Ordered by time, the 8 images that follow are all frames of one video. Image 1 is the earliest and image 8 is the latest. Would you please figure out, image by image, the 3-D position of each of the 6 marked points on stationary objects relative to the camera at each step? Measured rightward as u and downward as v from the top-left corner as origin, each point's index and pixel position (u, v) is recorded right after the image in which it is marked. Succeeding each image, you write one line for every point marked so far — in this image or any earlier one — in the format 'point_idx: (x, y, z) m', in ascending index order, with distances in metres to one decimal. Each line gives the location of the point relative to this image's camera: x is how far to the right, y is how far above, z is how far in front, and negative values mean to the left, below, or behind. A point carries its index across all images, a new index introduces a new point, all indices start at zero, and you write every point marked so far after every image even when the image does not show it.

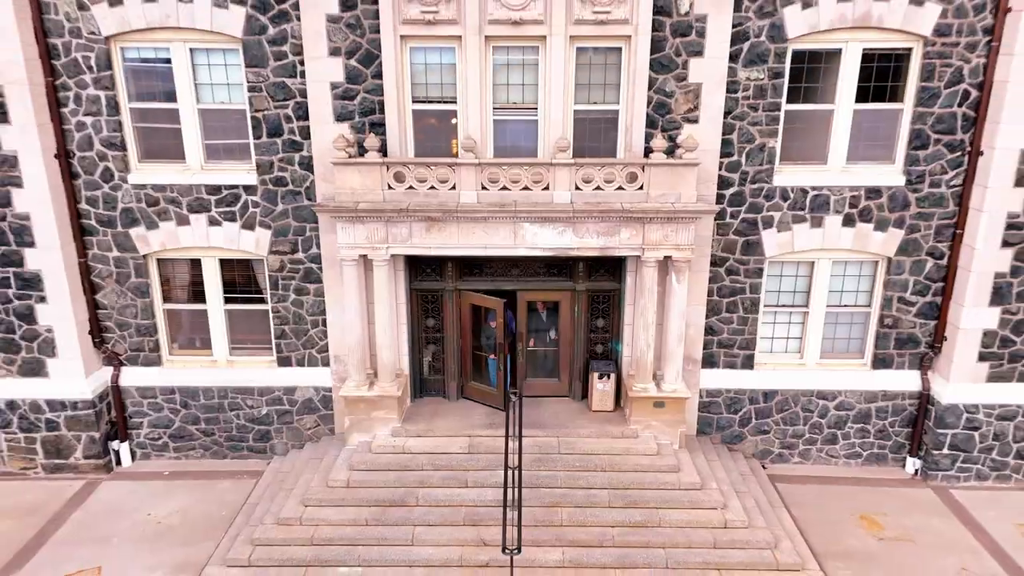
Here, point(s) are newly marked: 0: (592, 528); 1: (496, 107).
0: (+1.2, -3.5, +9.4) m
1: (-0.2, +2.8, +9.8) m
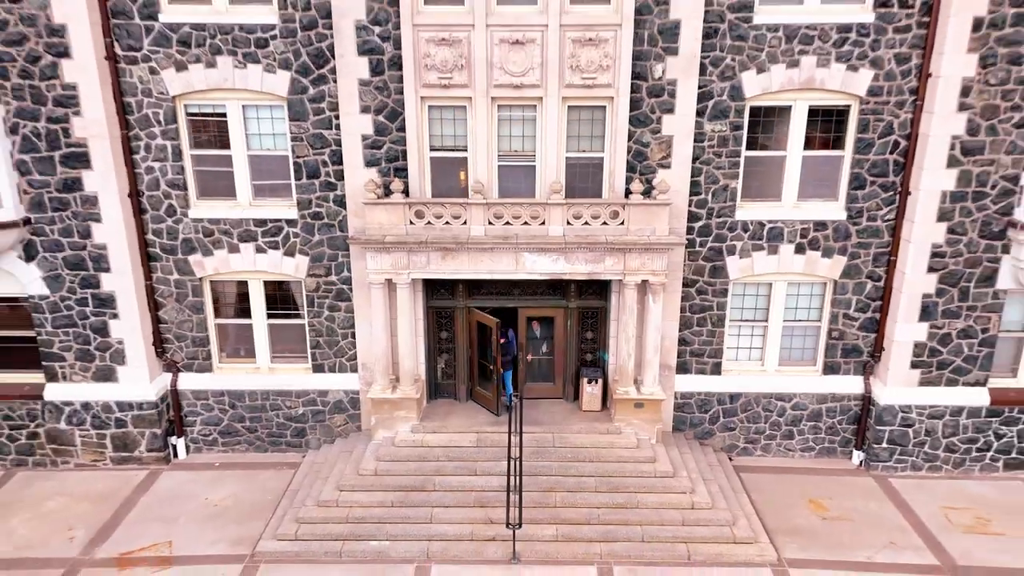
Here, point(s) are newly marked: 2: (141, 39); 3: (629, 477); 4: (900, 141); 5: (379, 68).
0: (+1.2, -3.9, +11.2) m
1: (-0.2, +2.5, +11.6) m
2: (-6.4, +4.4, +11.1) m
3: (+2.2, -3.5, +11.7) m
4: (+6.9, +2.6, +11.3) m
5: (-2.3, +3.9, +11.1) m
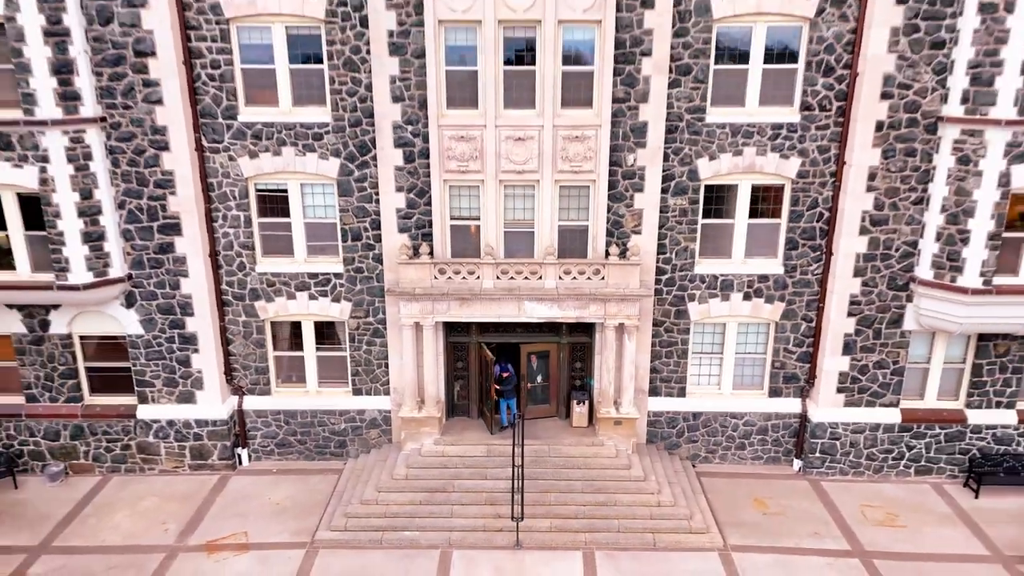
0: (+1.3, -4.8, +14.1) m
1: (-0.1, +1.5, +14.5) m
2: (-6.4, +3.4, +14.0) m
3: (+2.2, -4.4, +14.5) m
4: (+7.0, +1.7, +14.2) m
5: (-2.2, +2.9, +14.0) m
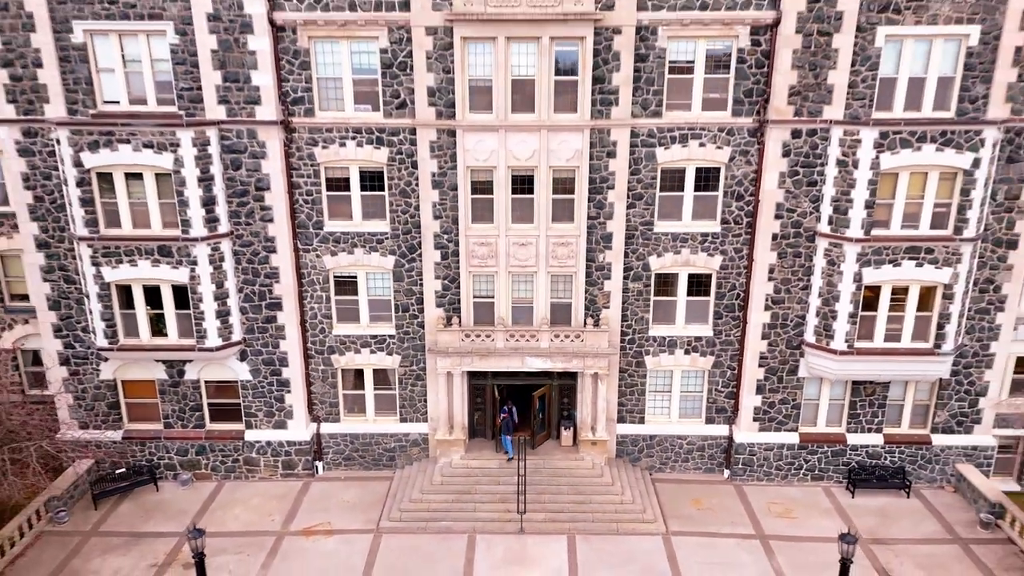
0: (+1.5, -6.7, +19.8) m
1: (0.0, -0.3, +20.3) m
2: (-6.2, +1.5, +19.8) m
3: (+2.4, -6.3, +20.2) m
4: (+7.2, -0.2, +20.0) m
5: (-2.1, +1.0, +19.8) m
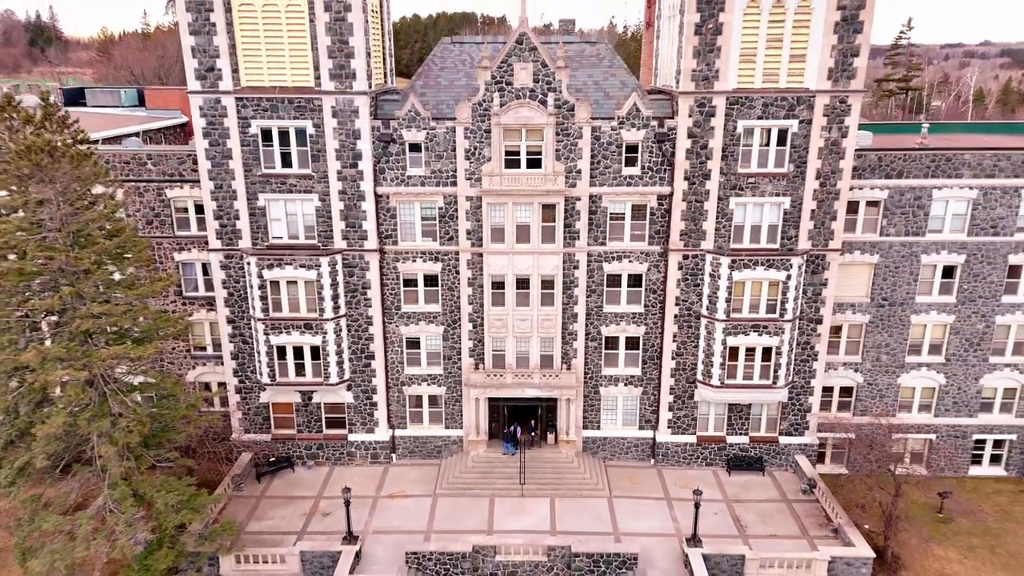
0: (+1.7, -9.6, +32.1) m
1: (+0.3, -3.3, +32.6) m
2: (-6.0, -1.4, +32.2) m
3: (+2.6, -9.2, +32.5) m
4: (+7.4, -3.1, +32.3) m
5: (-1.9, -1.9, +32.2) m
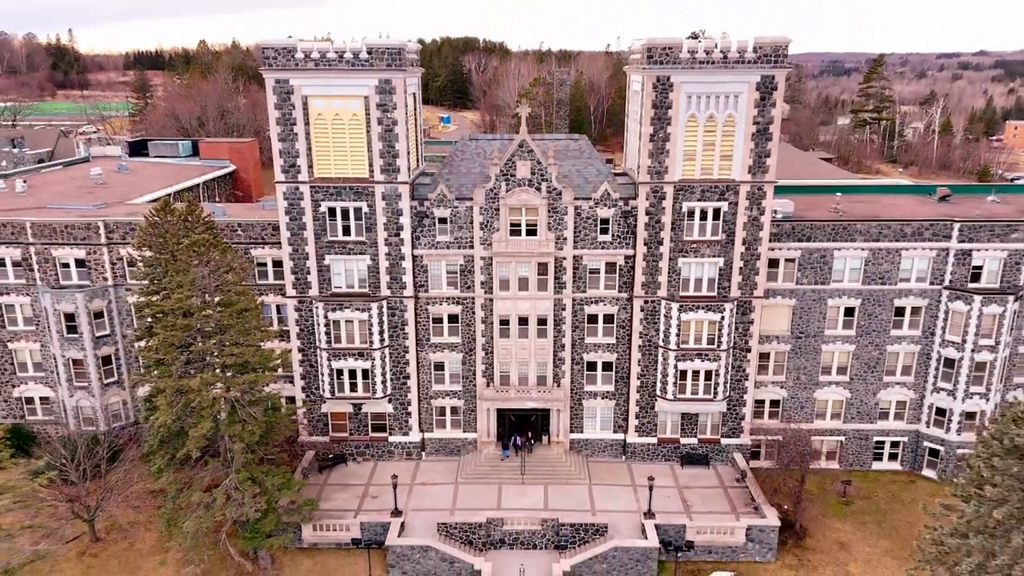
0: (+1.9, -12.0, +41.9) m
1: (+0.5, -5.7, +42.5) m
2: (-5.8, -3.8, +42.1) m
3: (+2.8, -11.7, +42.4) m
4: (+7.6, -5.5, +42.2) m
5: (-1.7, -4.3, +42.1) m
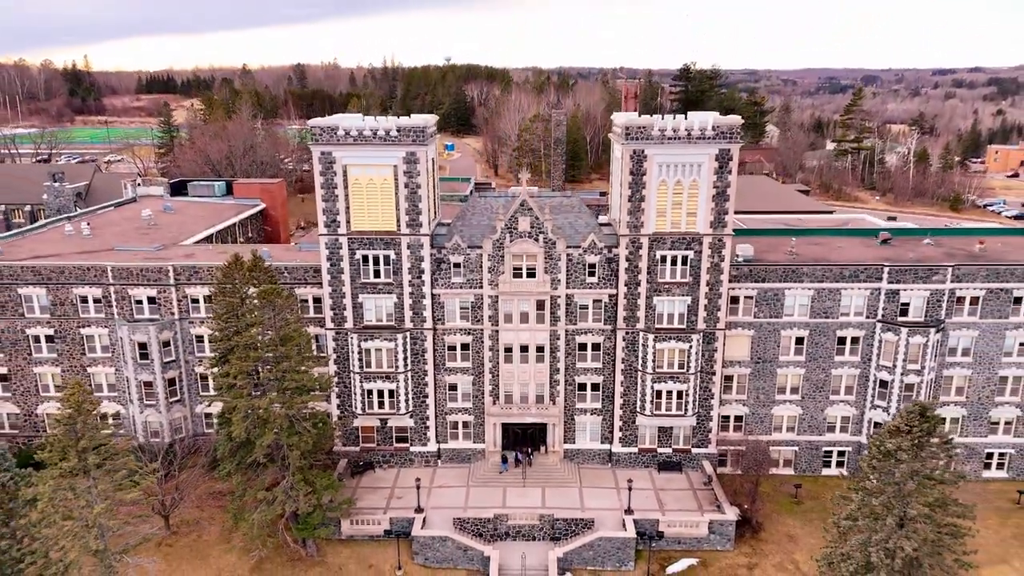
0: (+2.1, -14.6, +49.5) m
1: (+0.7, -8.3, +50.3) m
2: (-5.6, -6.4, +49.9) m
3: (+3.0, -14.3, +50.0) m
4: (+7.8, -8.1, +50.0) m
5: (-1.5, -6.9, +49.9) m
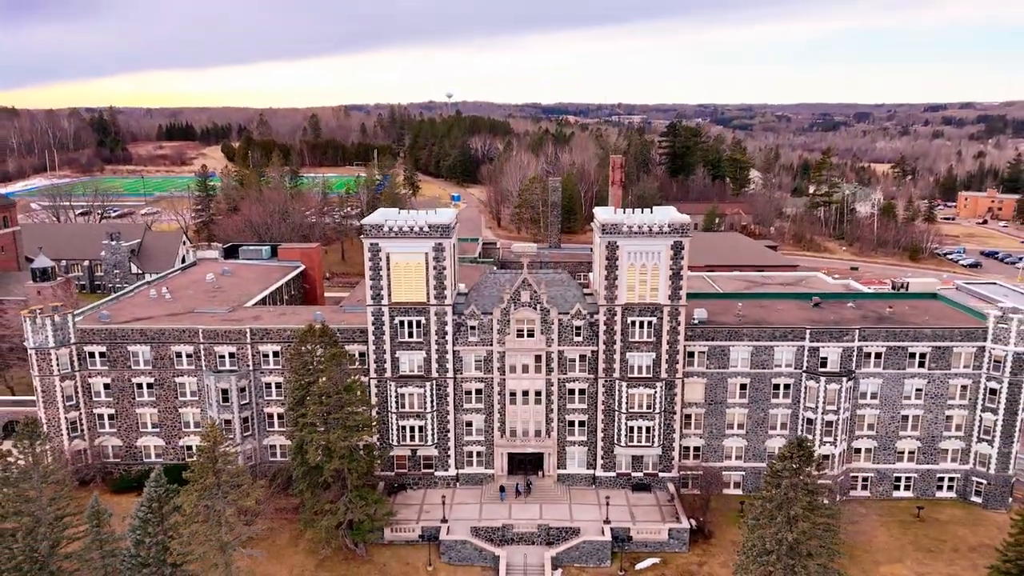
0: (+2.5, -20.3, +62.4) m
1: (+1.0, -14.1, +63.4) m
2: (-5.2, -12.1, +63.1) m
3: (+3.4, -20.0, +62.9) m
4: (+8.2, -13.8, +63.1) m
5: (-1.1, -12.6, +63.1) m
